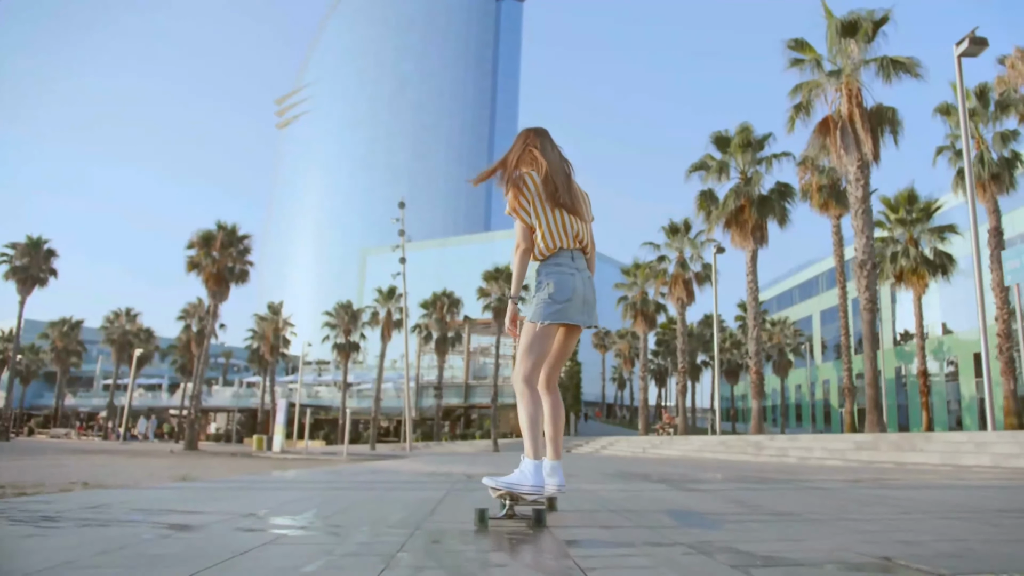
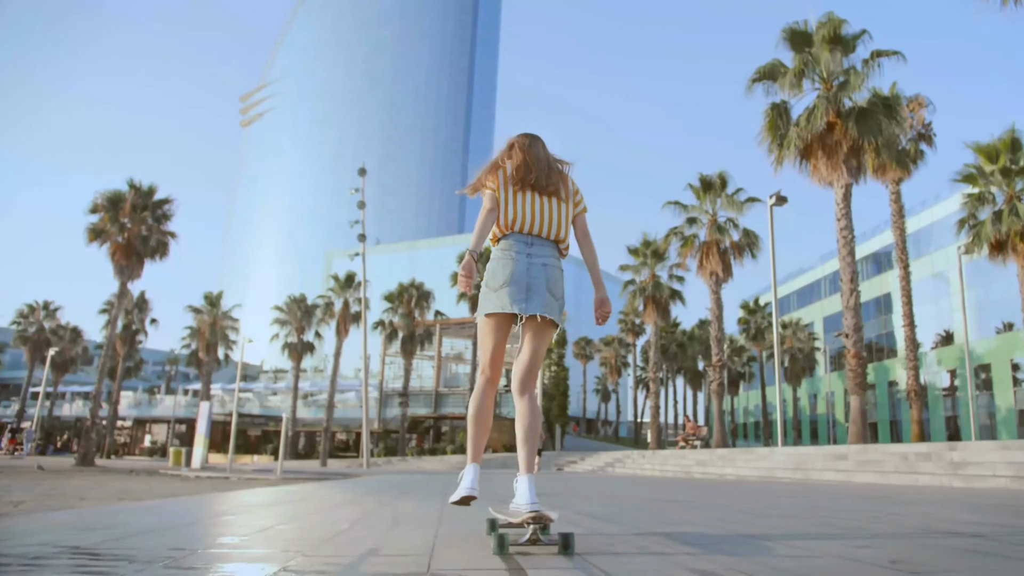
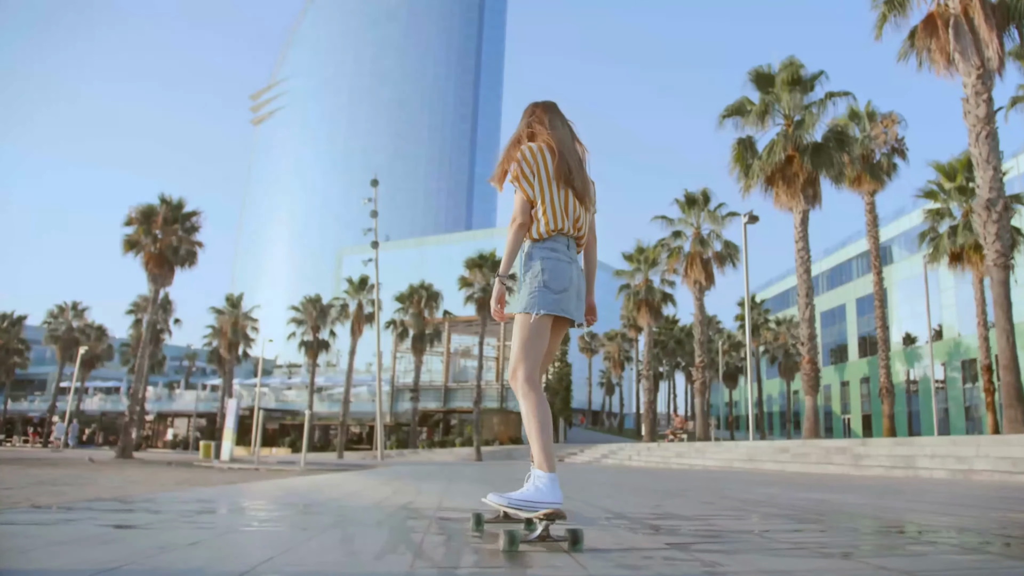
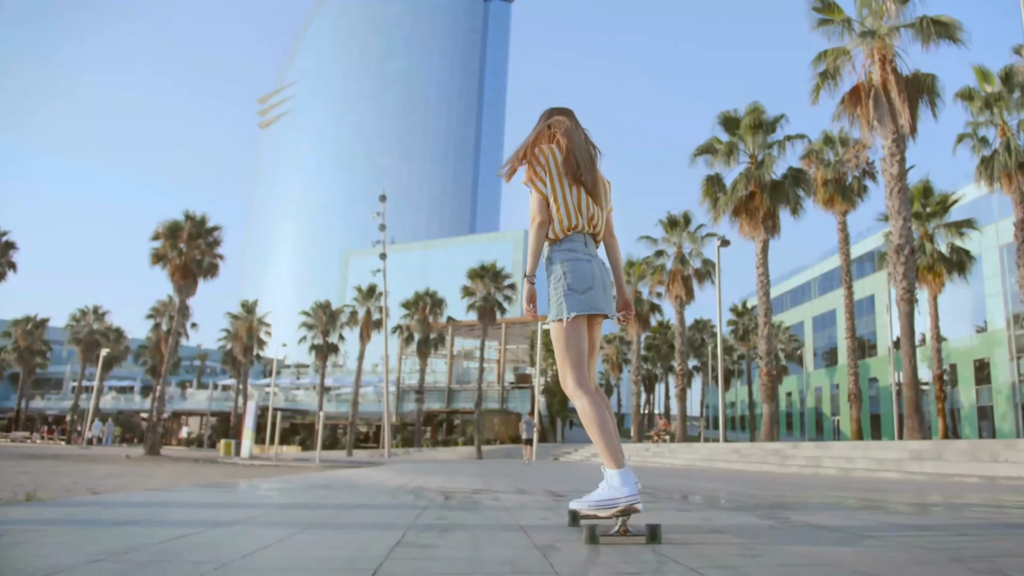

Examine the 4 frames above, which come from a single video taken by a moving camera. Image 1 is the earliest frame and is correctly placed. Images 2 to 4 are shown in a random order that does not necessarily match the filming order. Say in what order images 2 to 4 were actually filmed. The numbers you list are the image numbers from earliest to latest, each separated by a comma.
4, 3, 2
